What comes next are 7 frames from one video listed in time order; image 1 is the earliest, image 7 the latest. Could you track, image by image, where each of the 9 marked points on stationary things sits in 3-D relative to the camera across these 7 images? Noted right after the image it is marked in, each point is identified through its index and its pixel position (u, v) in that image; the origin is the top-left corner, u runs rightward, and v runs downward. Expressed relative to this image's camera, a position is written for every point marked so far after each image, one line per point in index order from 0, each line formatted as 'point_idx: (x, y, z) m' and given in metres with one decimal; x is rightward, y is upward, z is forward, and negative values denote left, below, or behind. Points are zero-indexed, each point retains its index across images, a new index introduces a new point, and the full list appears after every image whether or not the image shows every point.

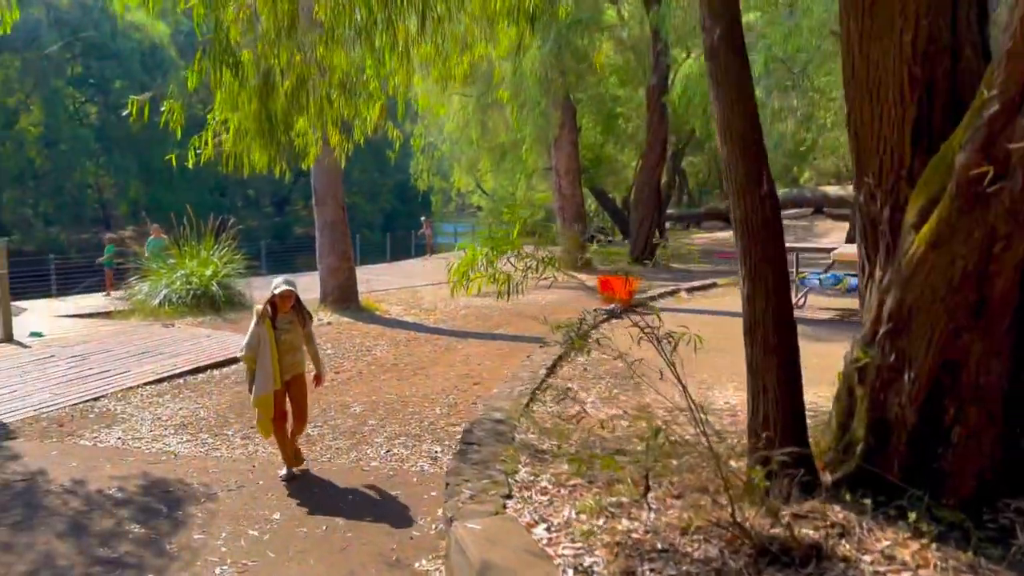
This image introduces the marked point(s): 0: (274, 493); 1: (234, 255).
0: (-1.5, -1.3, +5.0) m
1: (-5.5, +0.6, +15.8) m
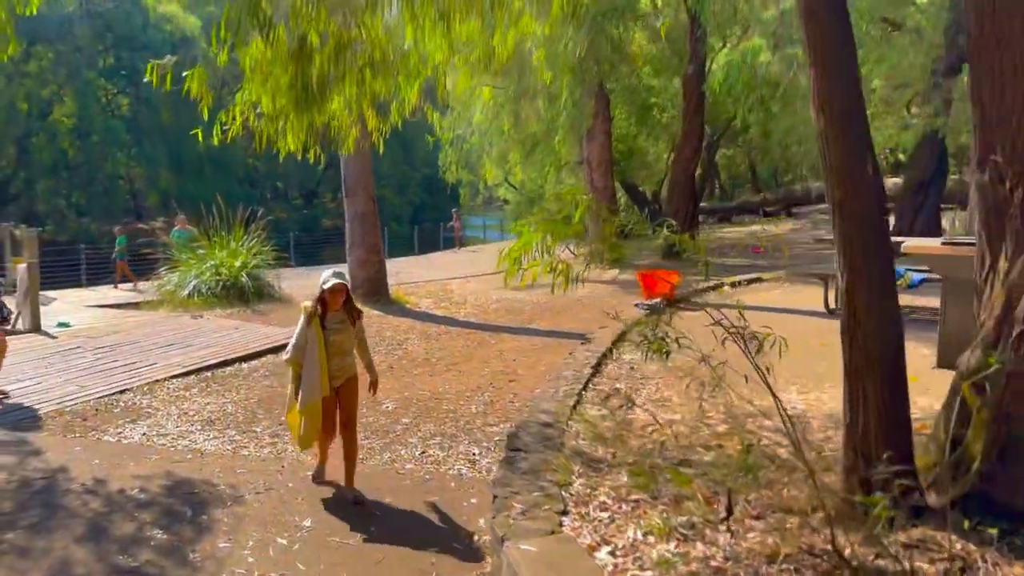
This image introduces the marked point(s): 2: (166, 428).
0: (-1.2, -1.2, +4.7) m
1: (-4.9, +0.8, +15.6) m
2: (-2.8, -1.1, +6.5) m
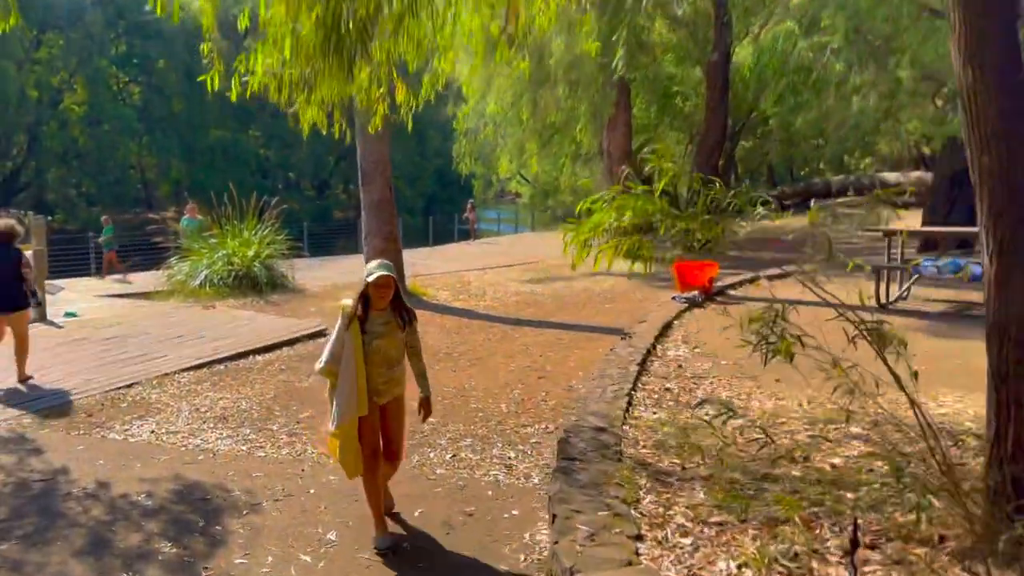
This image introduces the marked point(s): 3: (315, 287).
0: (-1.0, -1.2, +4.3) m
1: (-4.5, +1.0, +15.2) m
2: (-2.5, -1.0, +6.1) m
3: (-3.7, 0.0, +15.1) m
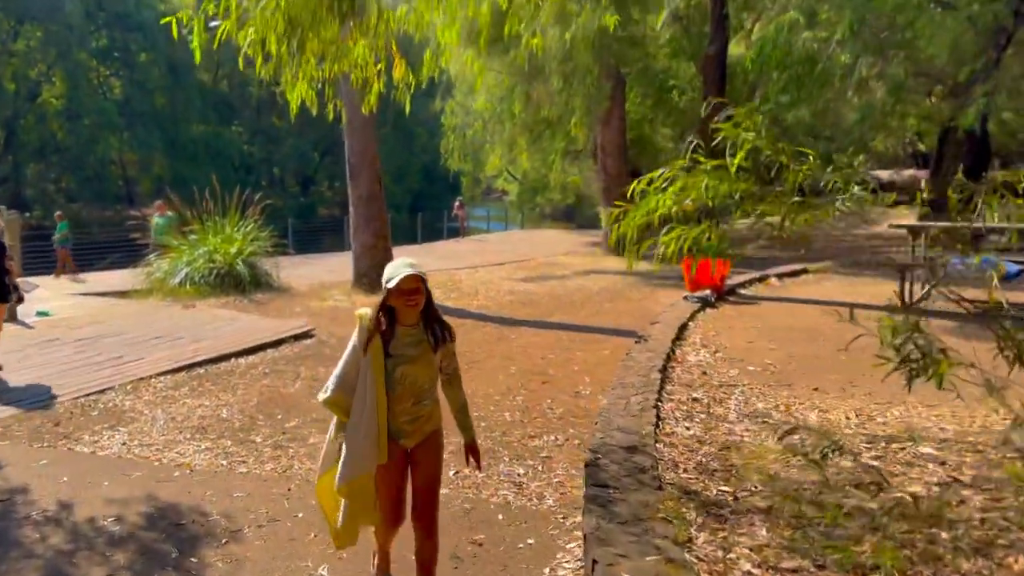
0: (-0.9, -1.2, +3.8) m
1: (-4.6, +1.0, +14.7) m
2: (-2.5, -1.0, +5.6) m
3: (-3.8, 0.0, +14.5) m
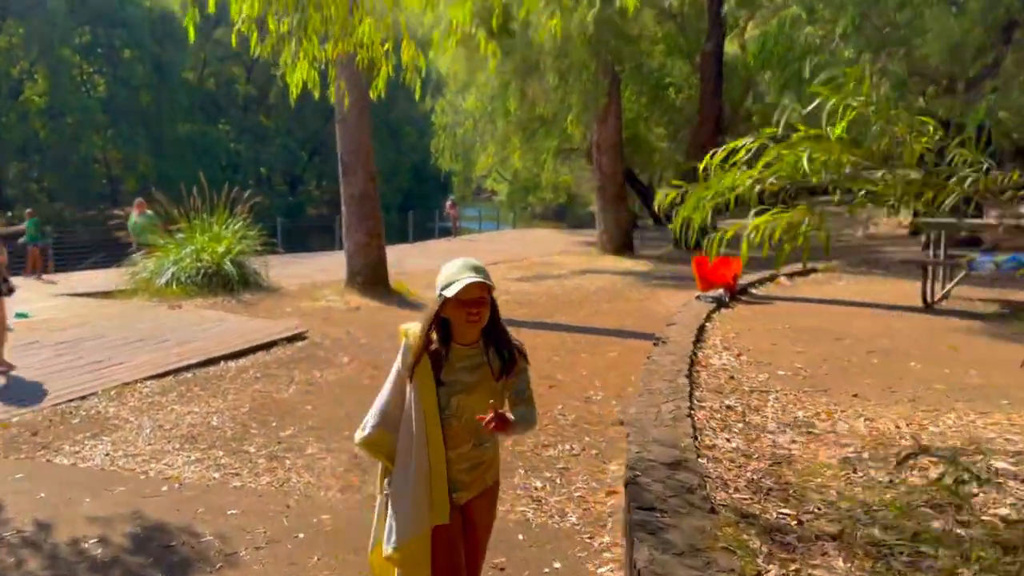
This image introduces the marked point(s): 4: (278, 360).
0: (-0.8, -1.2, +3.5) m
1: (-4.7, +1.0, +14.3) m
2: (-2.4, -1.0, +5.2) m
3: (-3.9, 0.0, +14.2) m
4: (-2.3, -0.7, +8.0) m
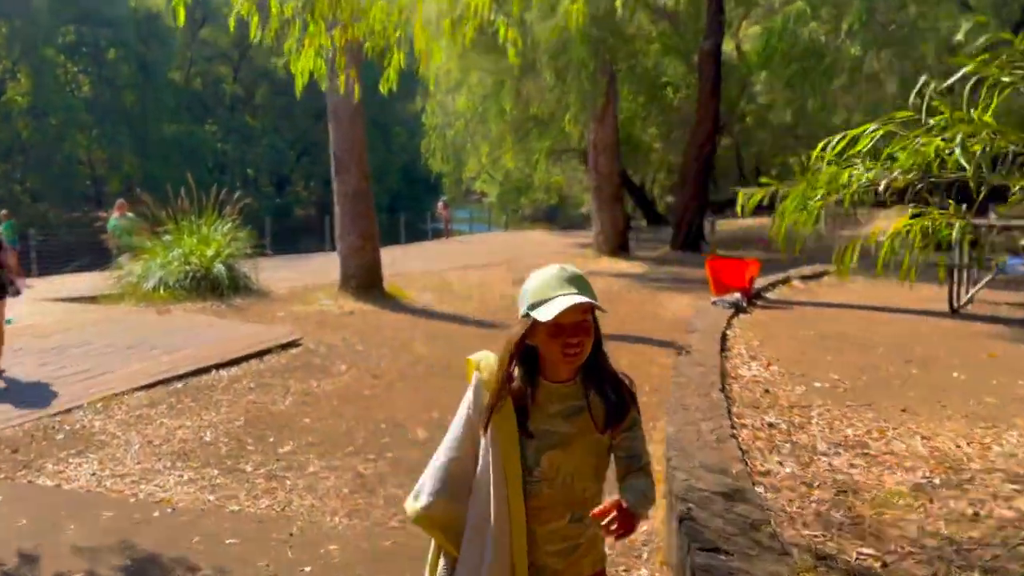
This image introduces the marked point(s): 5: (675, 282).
0: (-0.7, -1.2, +3.2) m
1: (-4.7, +1.0, +13.9) m
2: (-2.4, -1.1, +4.9) m
3: (-4.0, 0.0, +13.8) m
4: (-2.3, -0.8, +7.6) m
5: (+3.0, +0.1, +14.6) m
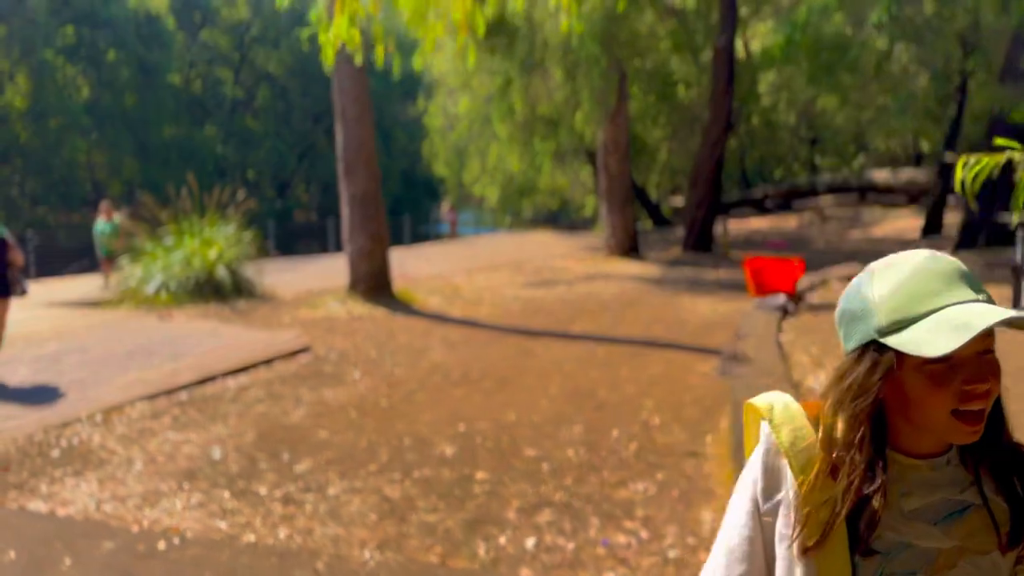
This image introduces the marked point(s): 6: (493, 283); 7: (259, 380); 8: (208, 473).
0: (-0.5, -1.2, +2.7) m
1: (-4.5, +0.9, +13.5) m
2: (-2.1, -1.1, +4.4) m
3: (-3.8, -0.1, +13.3) m
4: (-2.1, -0.8, +7.2) m
5: (+3.2, +0.1, +14.1) m
6: (-0.4, +0.1, +15.3) m
7: (-2.2, -0.8, +7.0) m
8: (-1.7, -1.1, +4.6) m
